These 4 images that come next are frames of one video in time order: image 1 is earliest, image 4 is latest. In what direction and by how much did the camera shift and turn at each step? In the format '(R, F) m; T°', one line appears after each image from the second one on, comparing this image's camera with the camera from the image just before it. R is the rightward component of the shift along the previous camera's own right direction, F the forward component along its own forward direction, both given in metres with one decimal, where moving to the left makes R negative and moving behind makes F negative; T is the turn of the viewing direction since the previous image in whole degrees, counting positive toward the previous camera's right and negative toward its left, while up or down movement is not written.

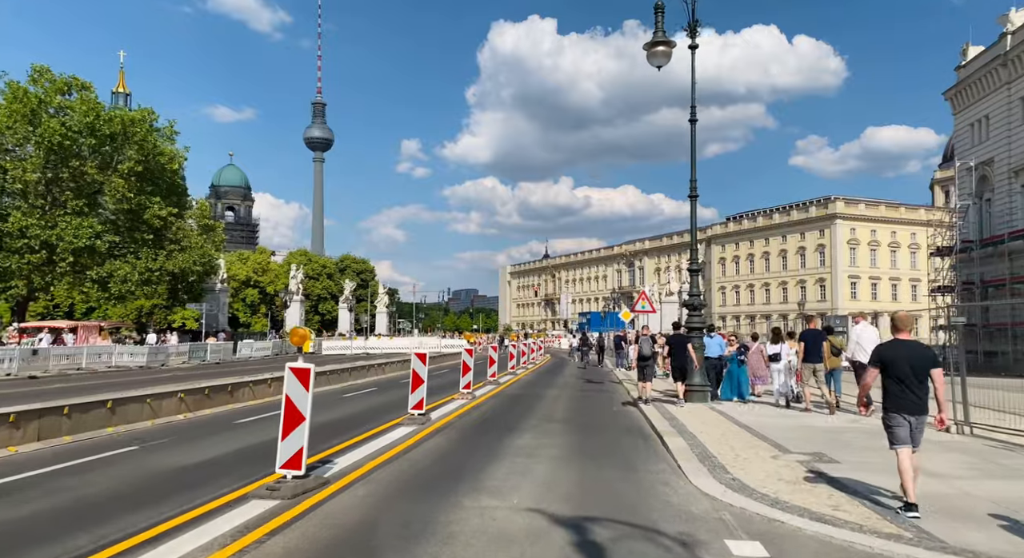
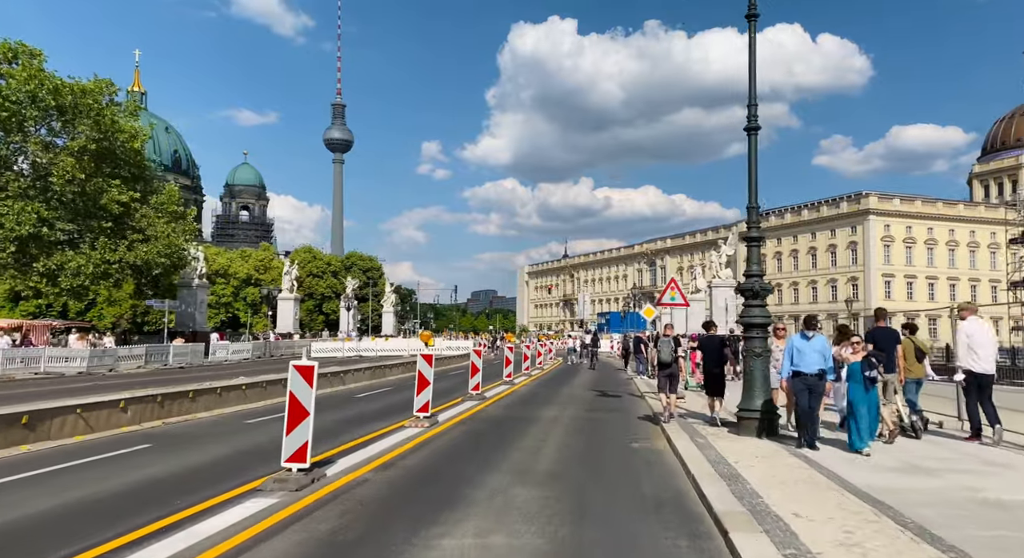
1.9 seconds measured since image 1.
(+0.7, +5.1) m; -2°
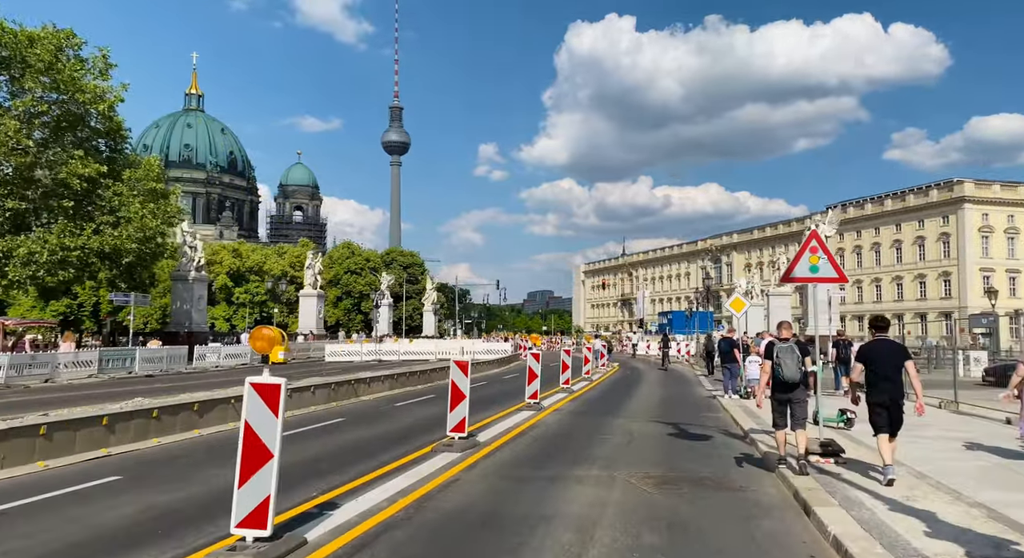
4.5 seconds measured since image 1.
(+0.6, +7.3) m; -5°
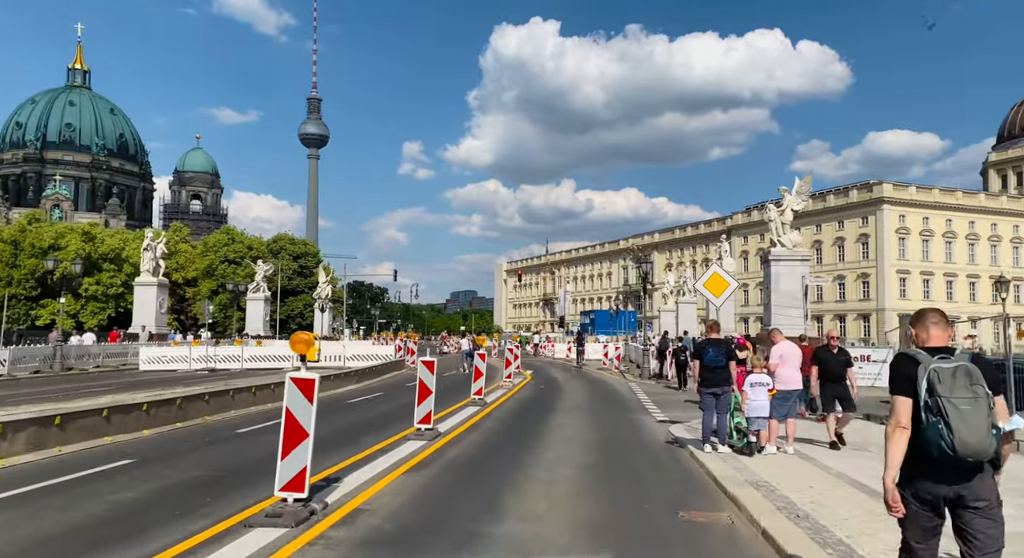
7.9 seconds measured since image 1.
(+1.7, +9.0) m; +6°
